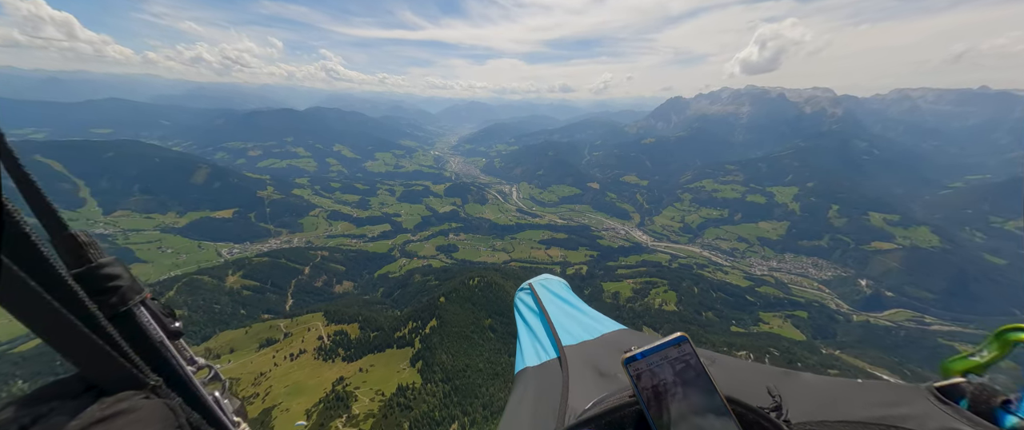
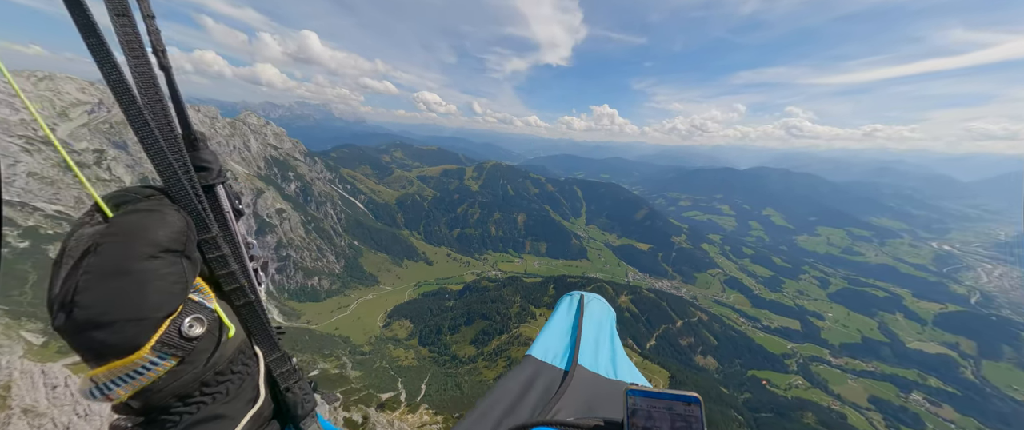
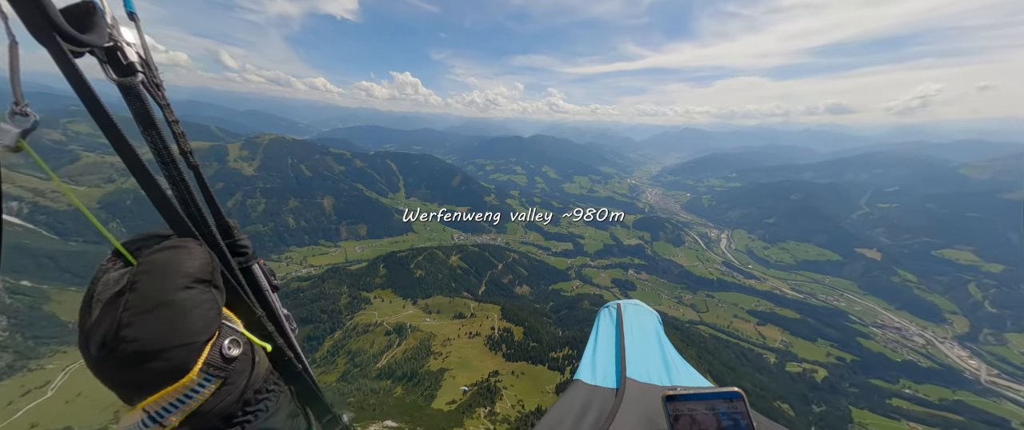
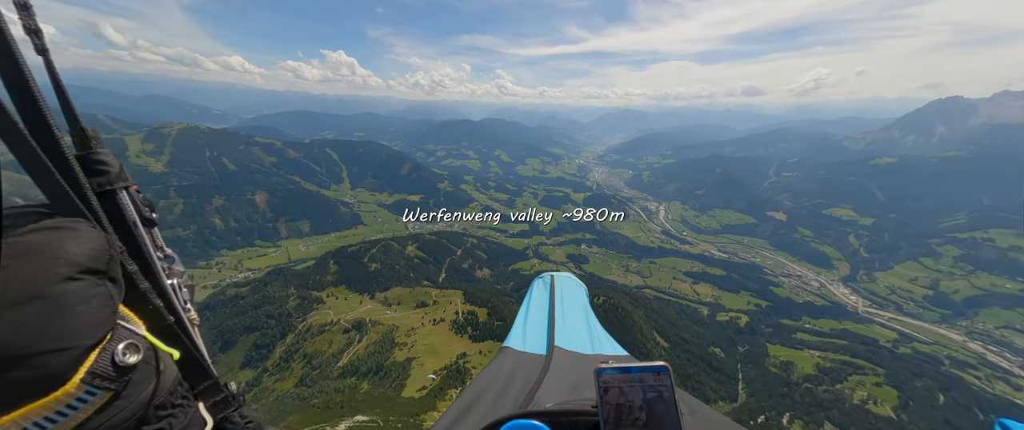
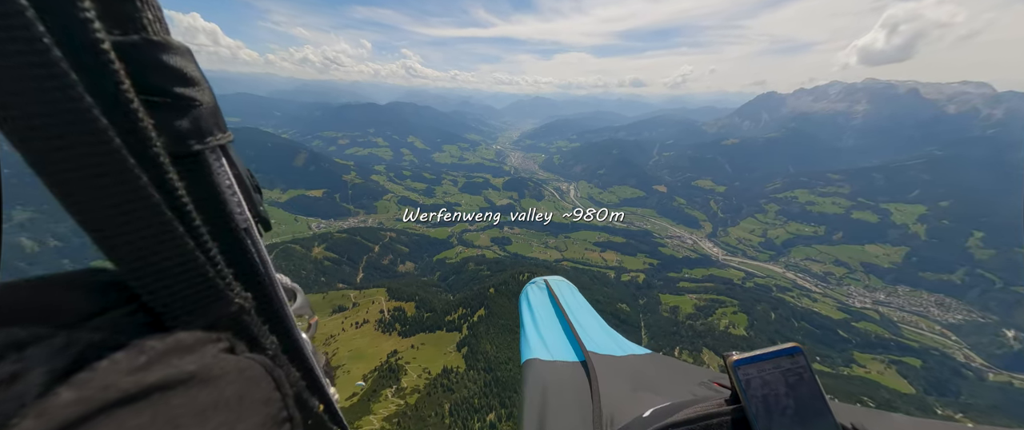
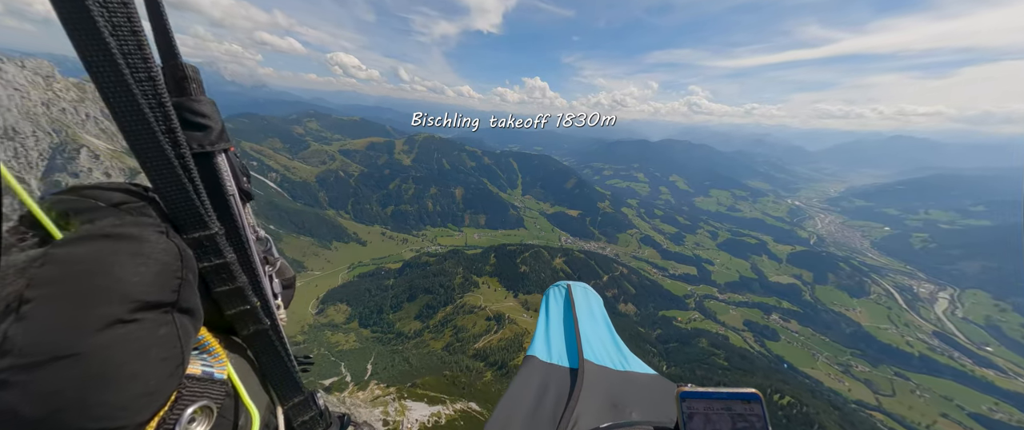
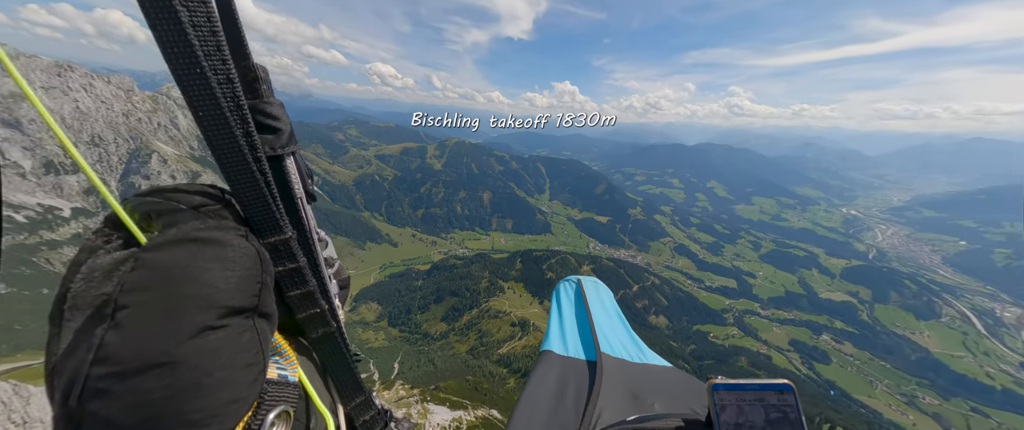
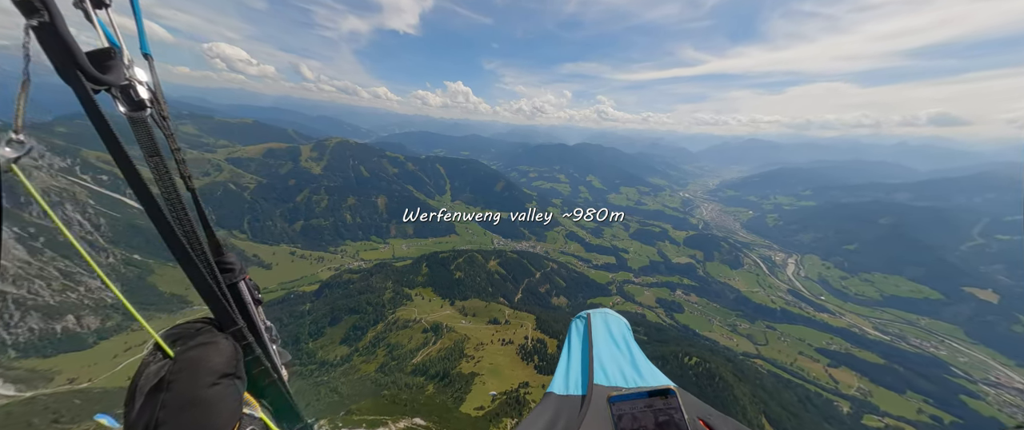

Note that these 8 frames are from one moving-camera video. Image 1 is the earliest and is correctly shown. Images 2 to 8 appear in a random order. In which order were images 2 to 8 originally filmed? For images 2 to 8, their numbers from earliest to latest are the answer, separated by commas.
5, 4, 3, 8, 6, 7, 2
